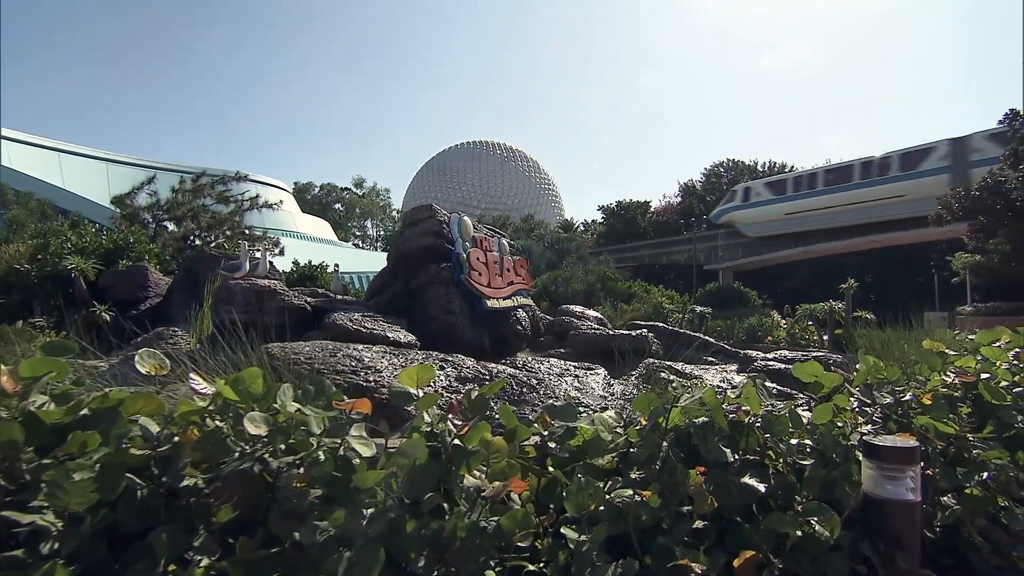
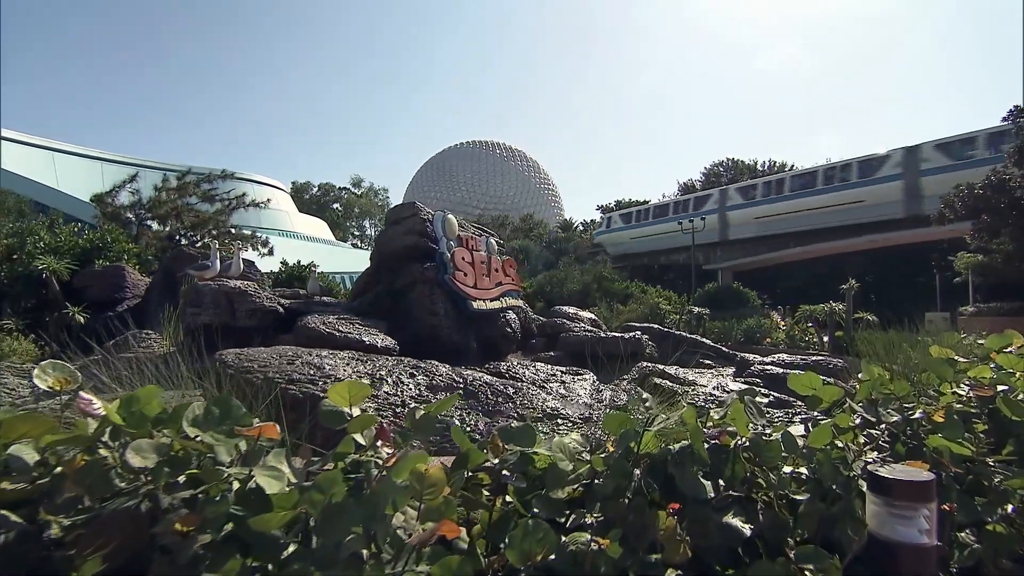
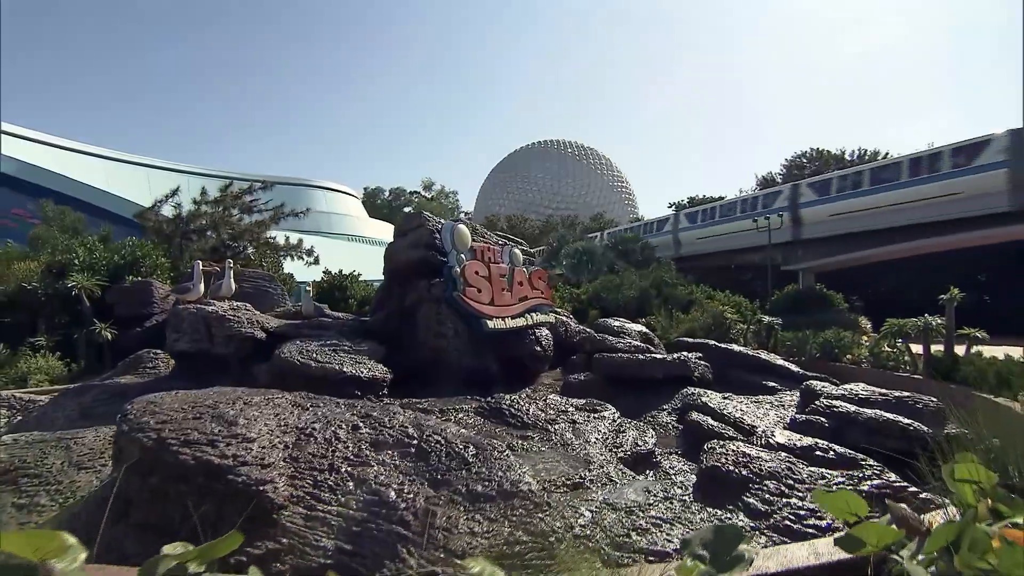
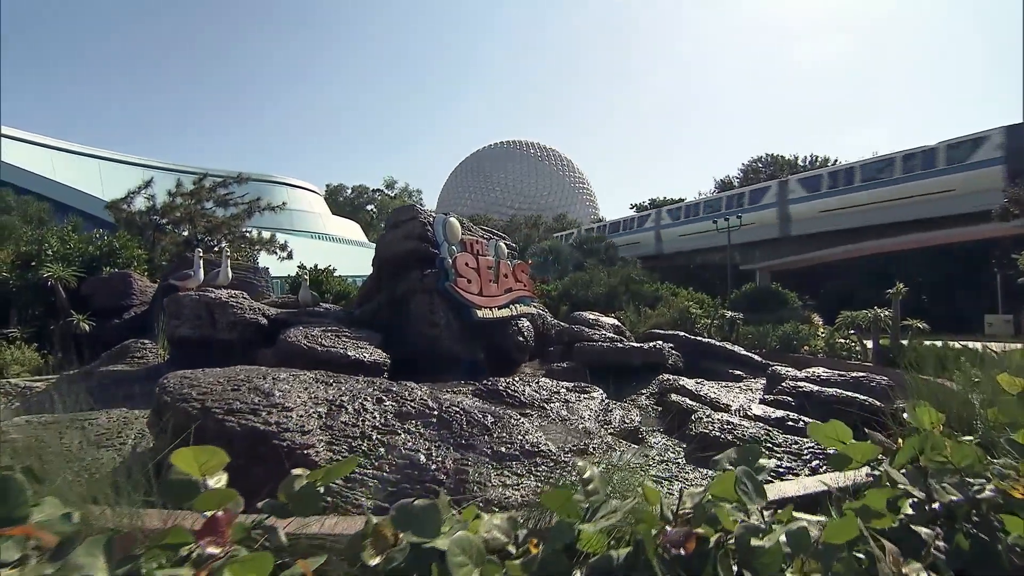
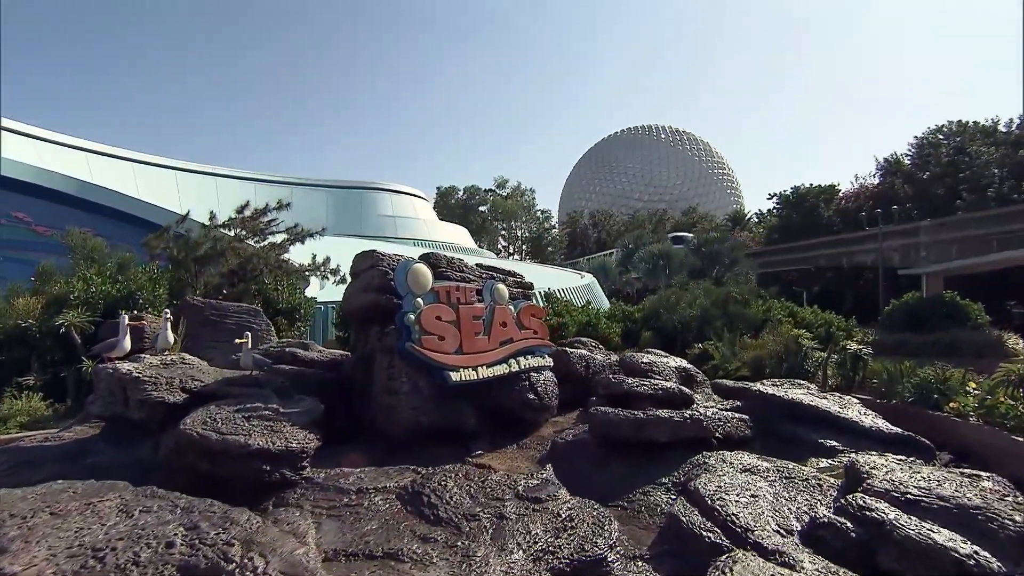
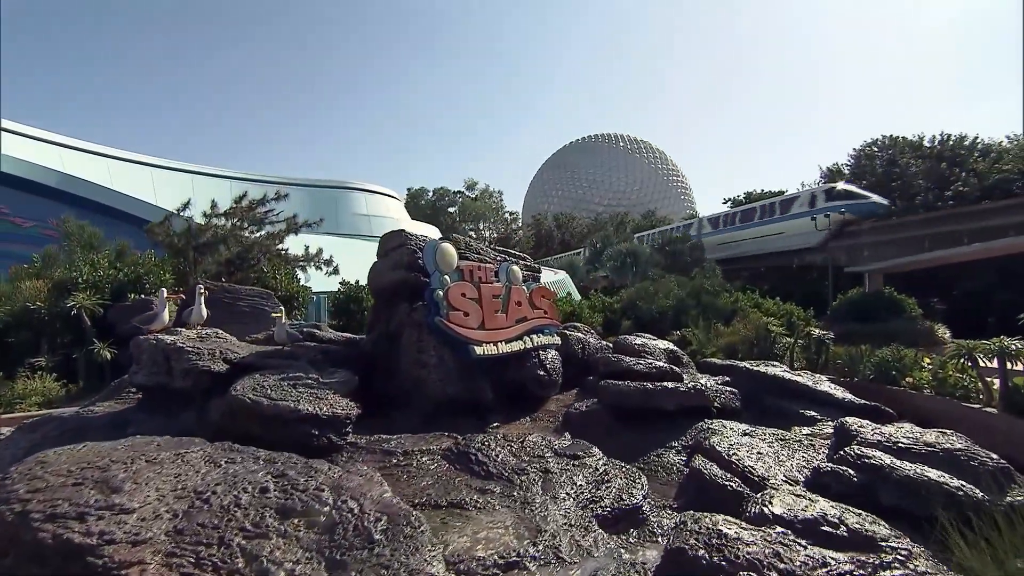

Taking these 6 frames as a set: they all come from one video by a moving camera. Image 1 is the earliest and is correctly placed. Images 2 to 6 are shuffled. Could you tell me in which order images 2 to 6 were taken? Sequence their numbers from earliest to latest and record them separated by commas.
2, 4, 3, 6, 5
